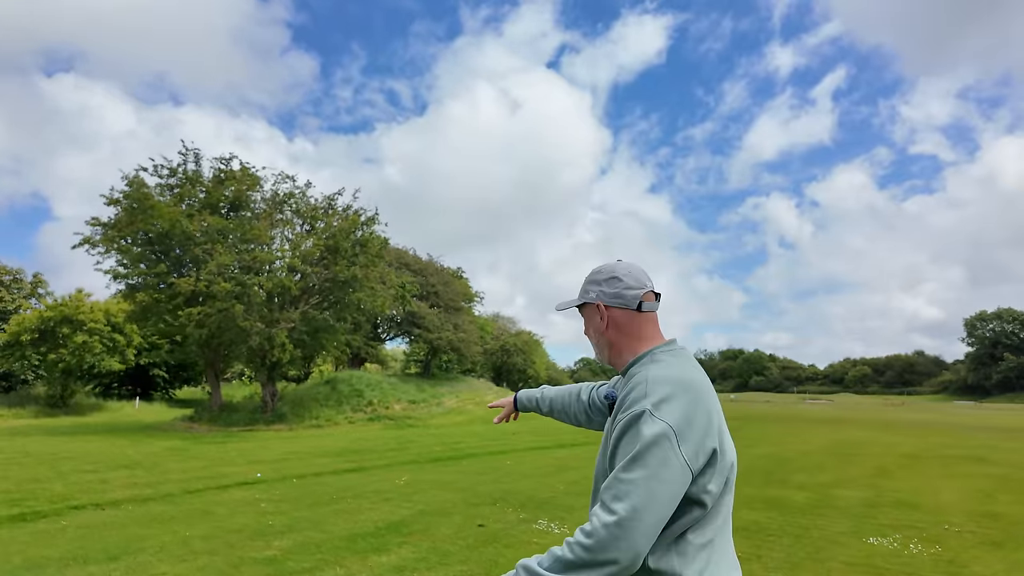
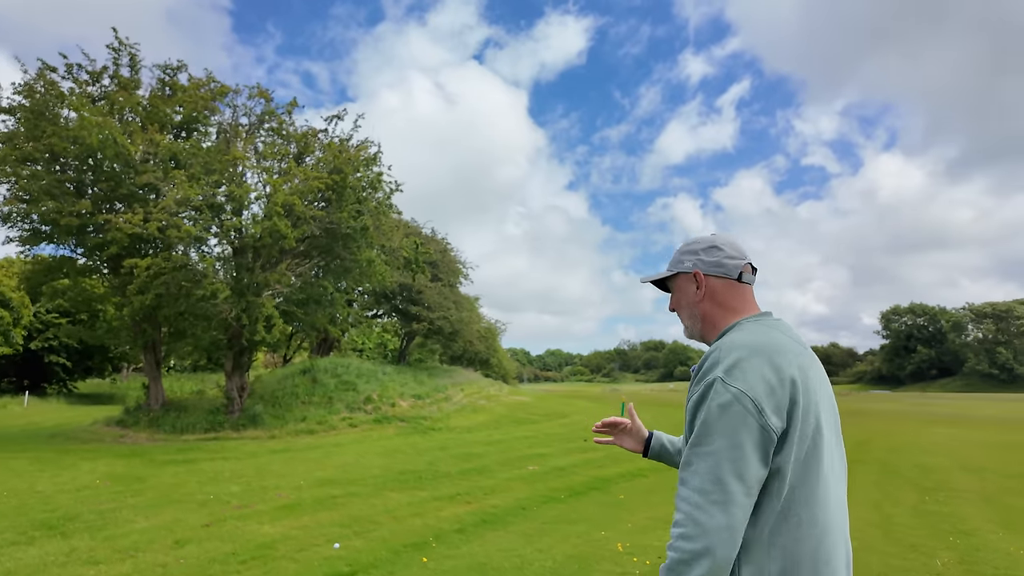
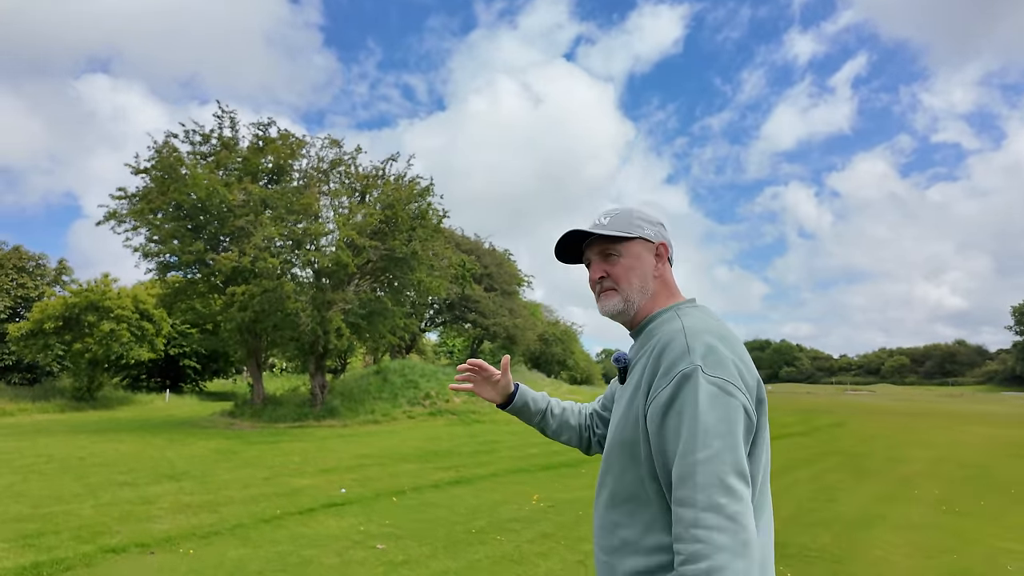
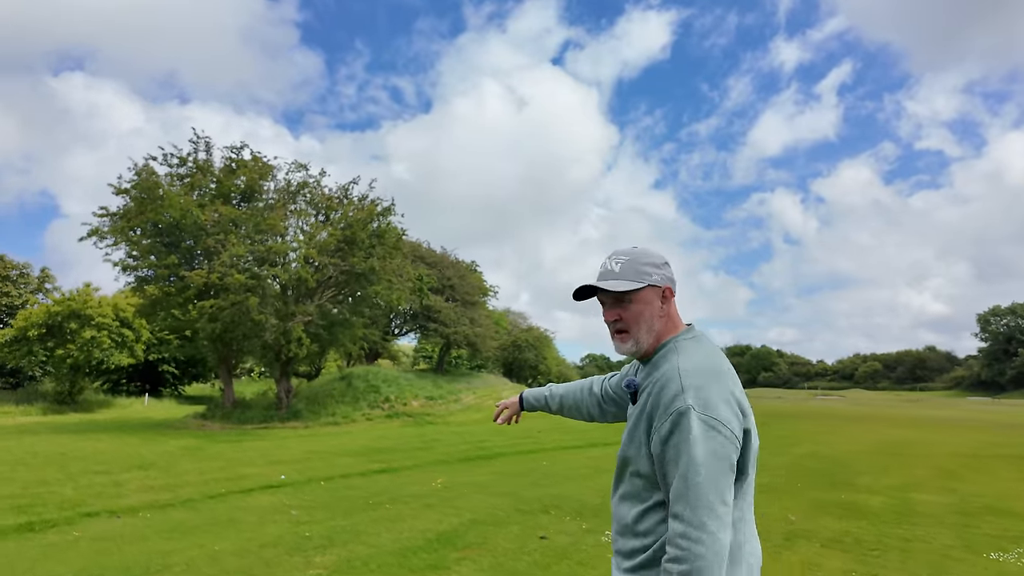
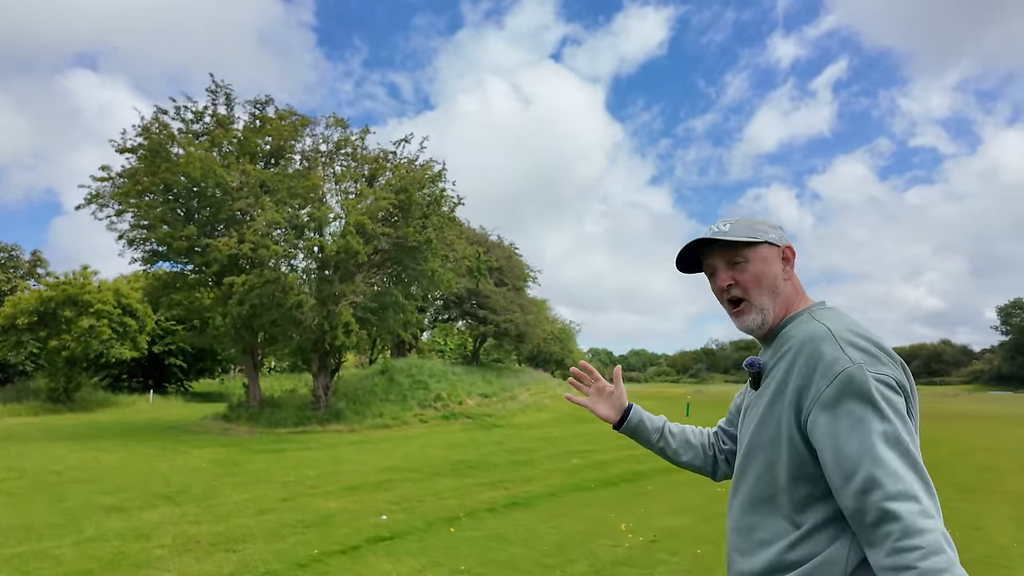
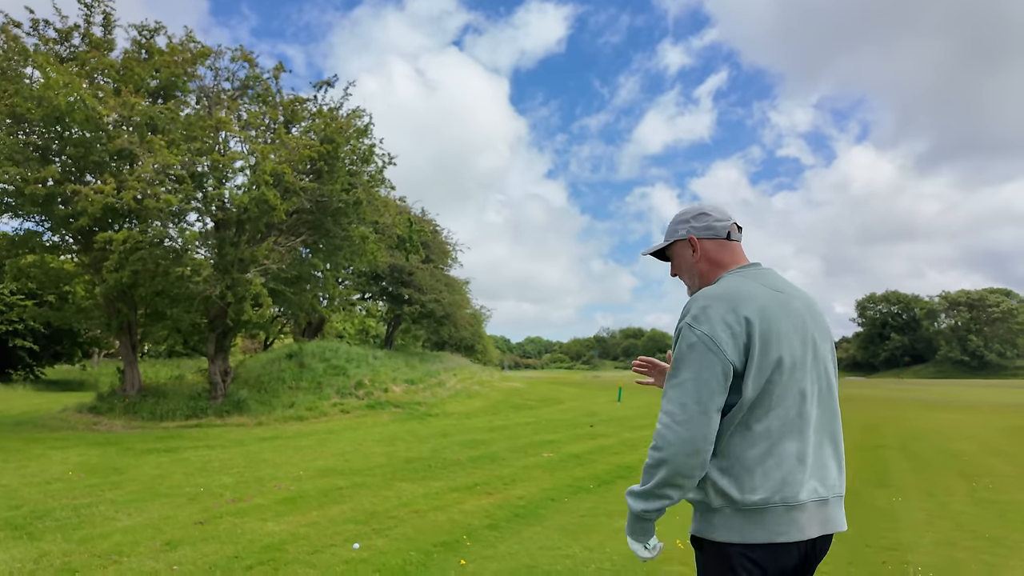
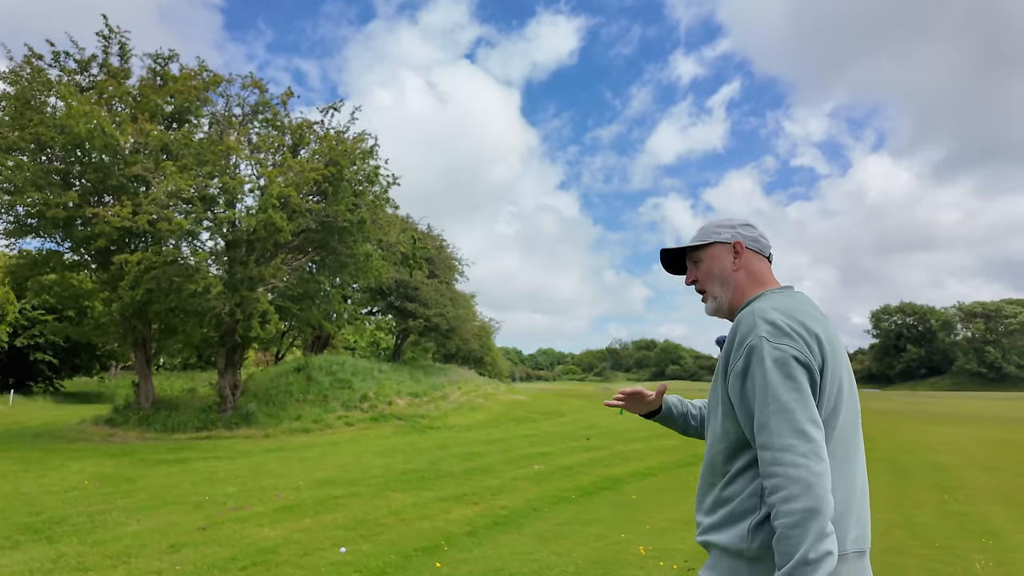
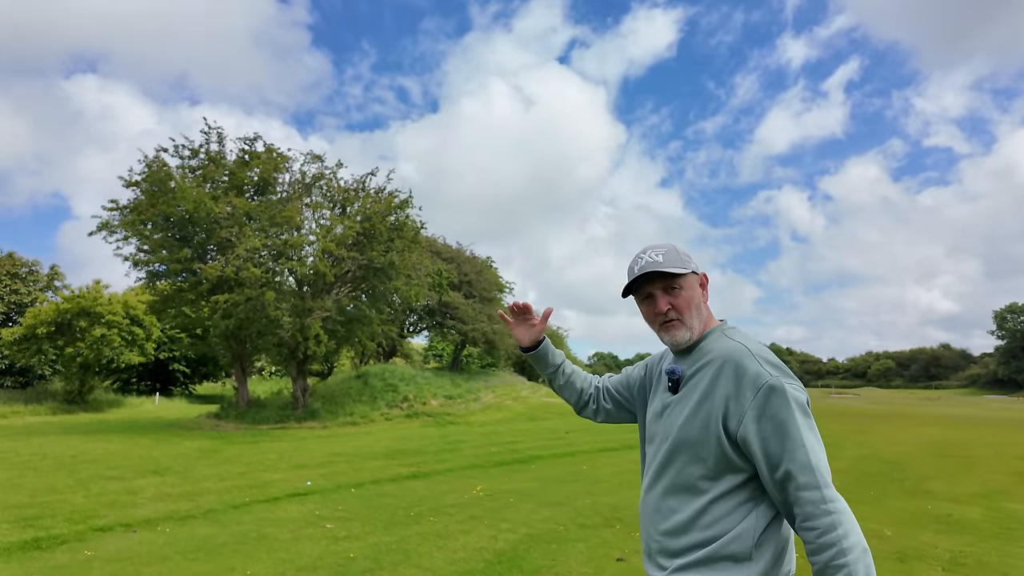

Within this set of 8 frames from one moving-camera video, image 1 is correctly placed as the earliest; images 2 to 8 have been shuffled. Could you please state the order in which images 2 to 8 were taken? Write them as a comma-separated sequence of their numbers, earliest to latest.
4, 8, 3, 5, 2, 7, 6
